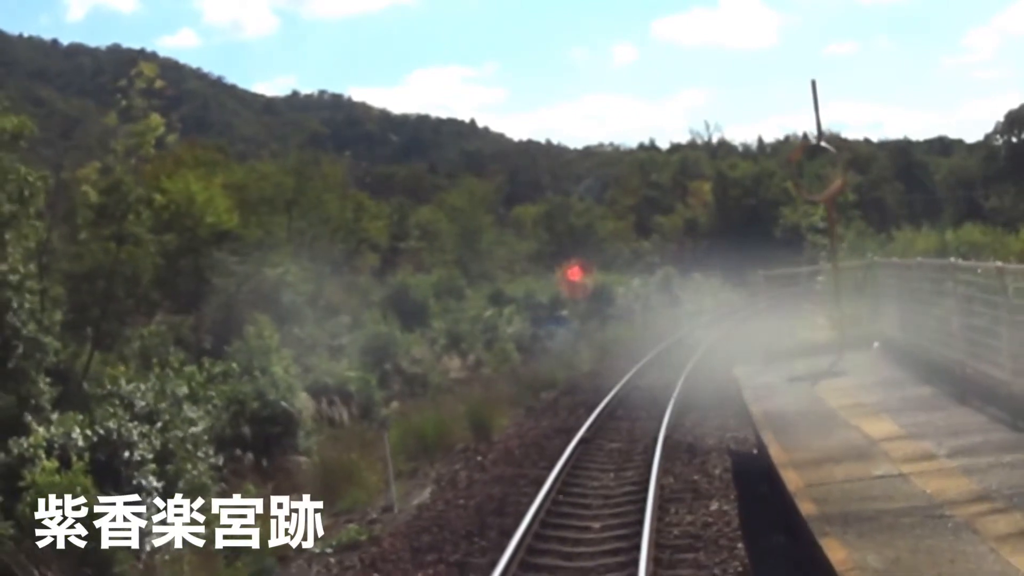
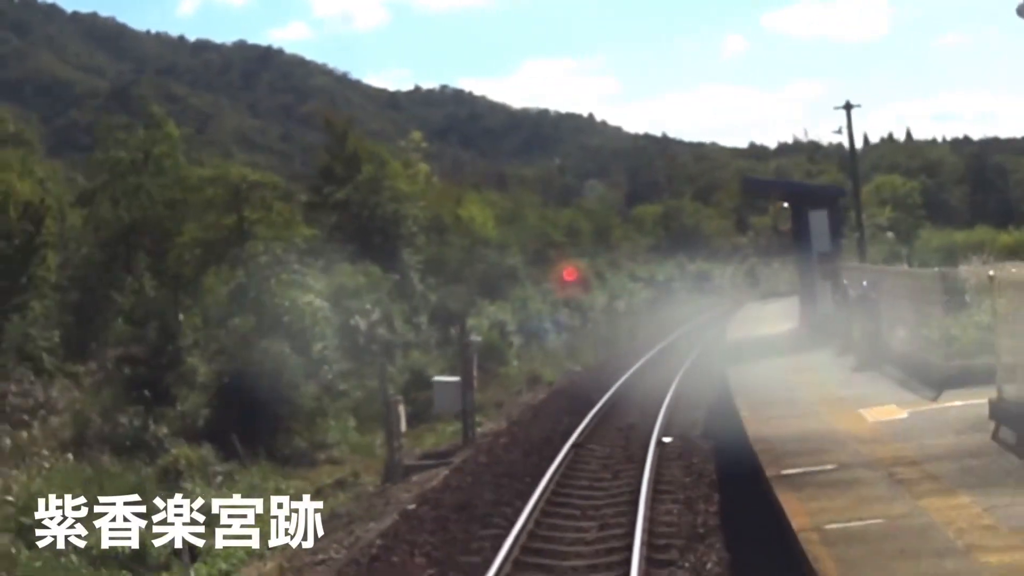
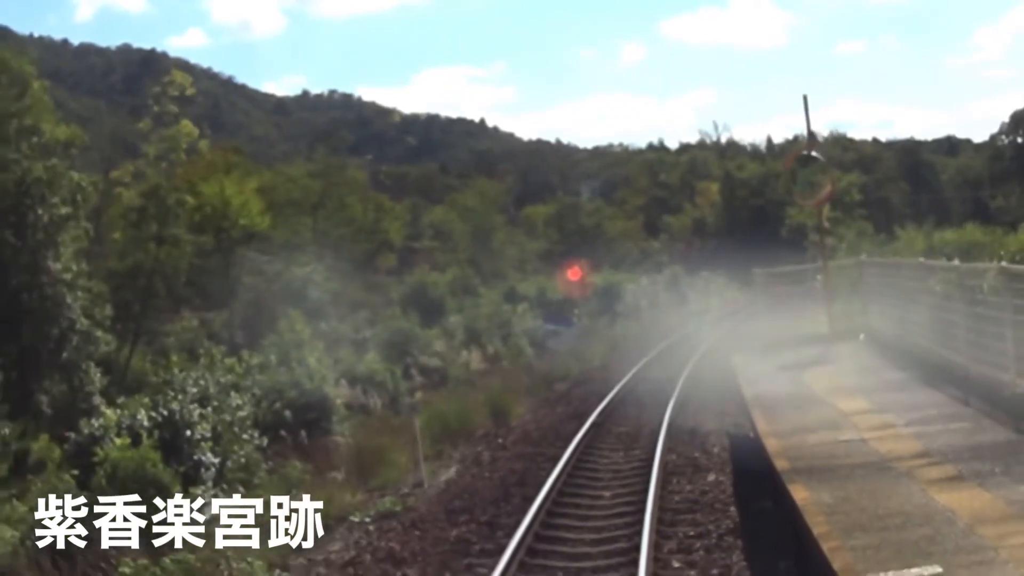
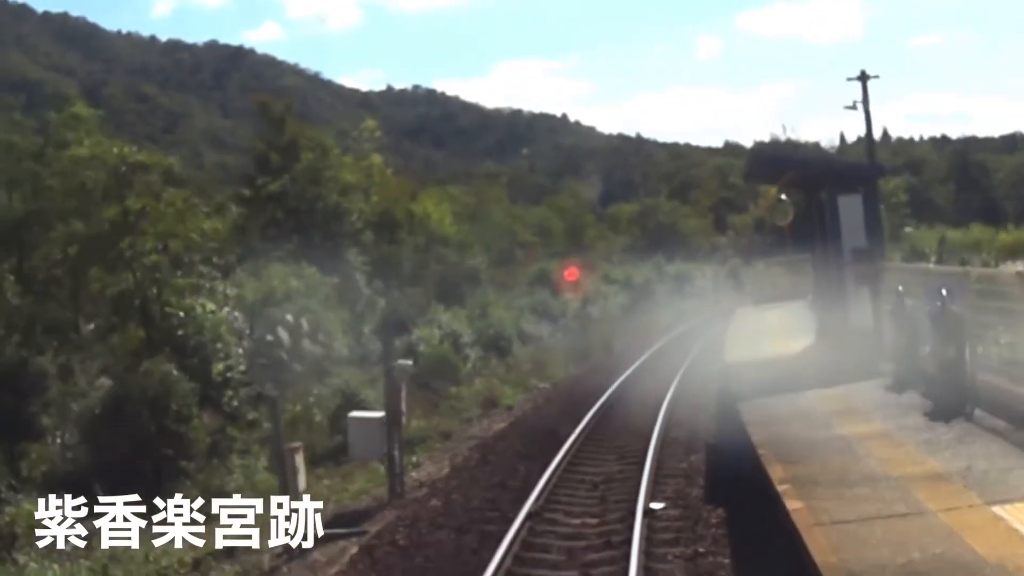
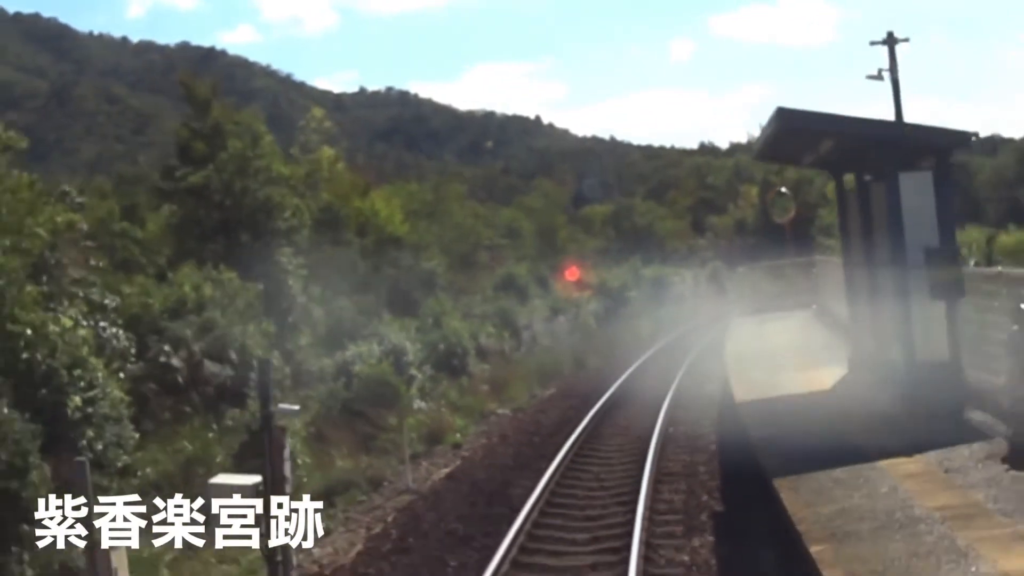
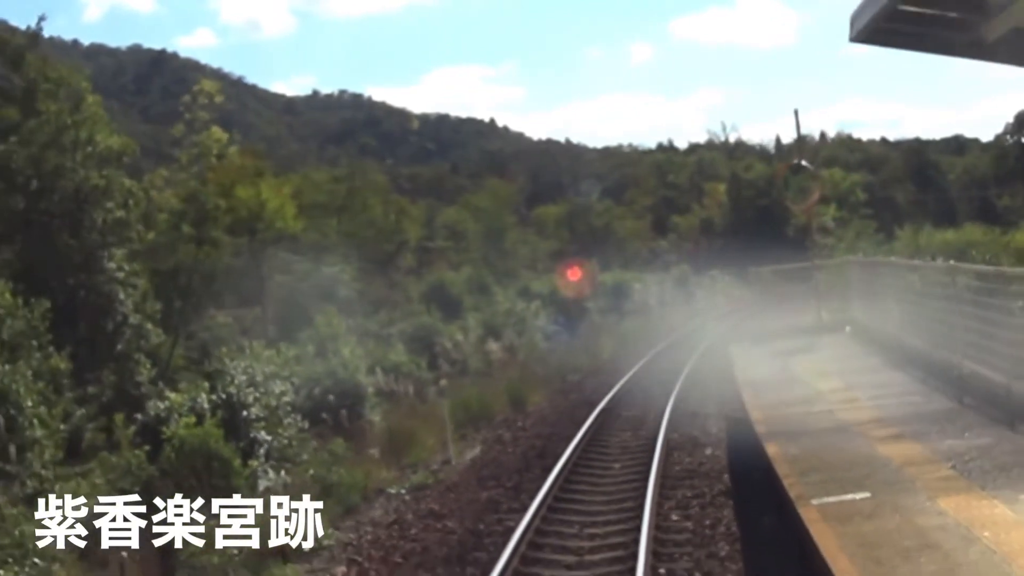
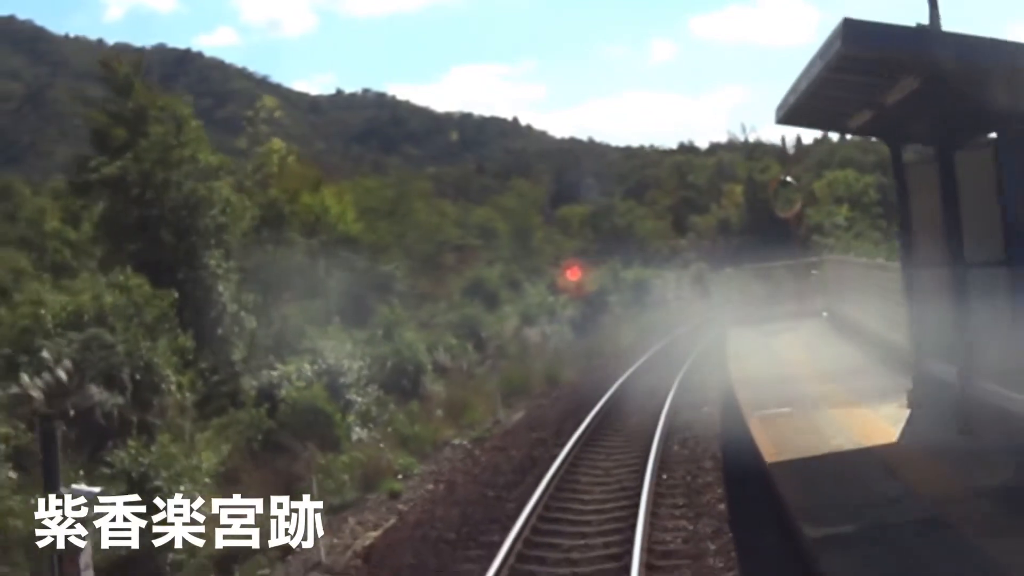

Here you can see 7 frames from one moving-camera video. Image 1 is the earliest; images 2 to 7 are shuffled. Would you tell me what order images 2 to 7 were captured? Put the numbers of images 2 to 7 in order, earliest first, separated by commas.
3, 6, 7, 5, 4, 2
